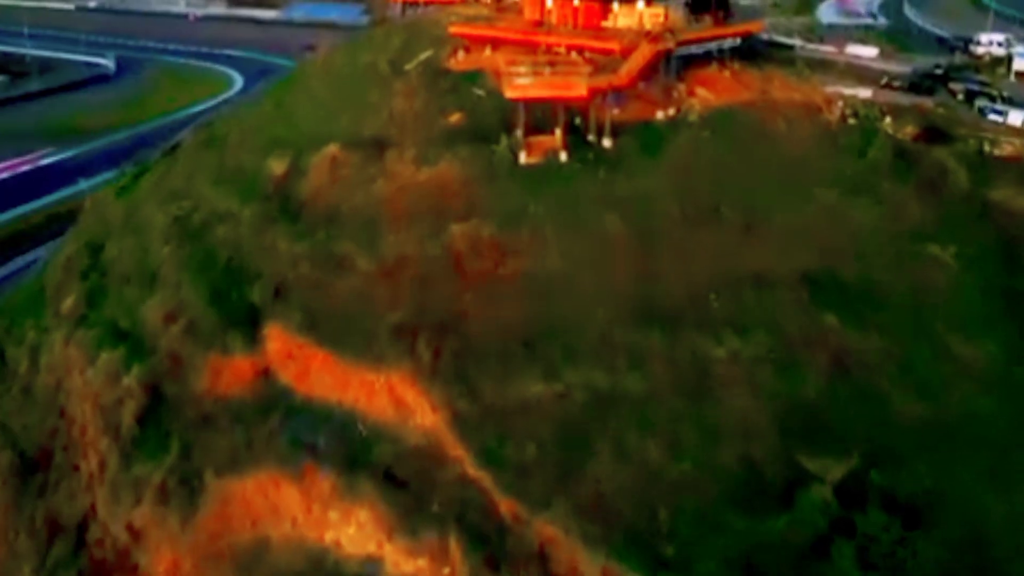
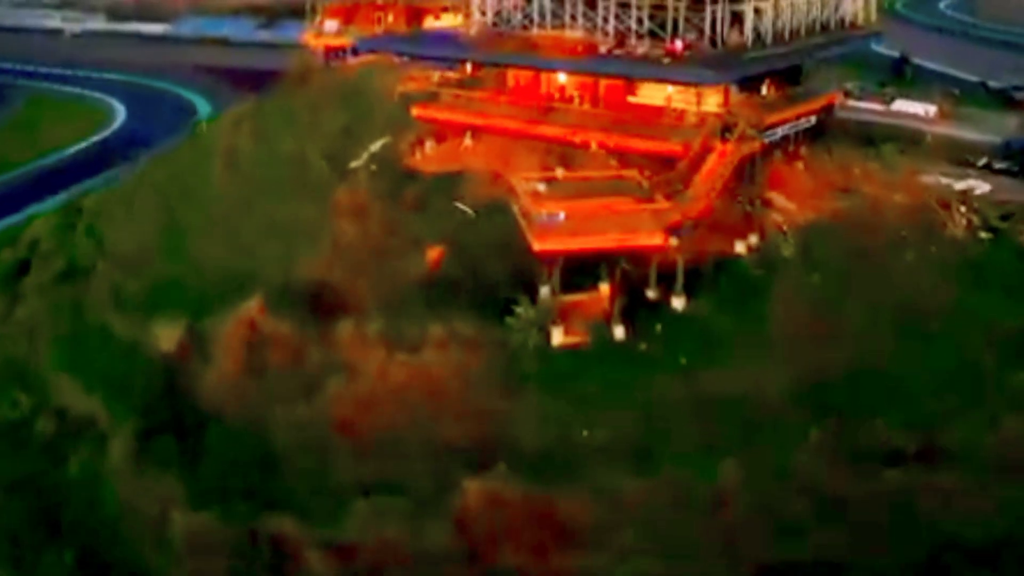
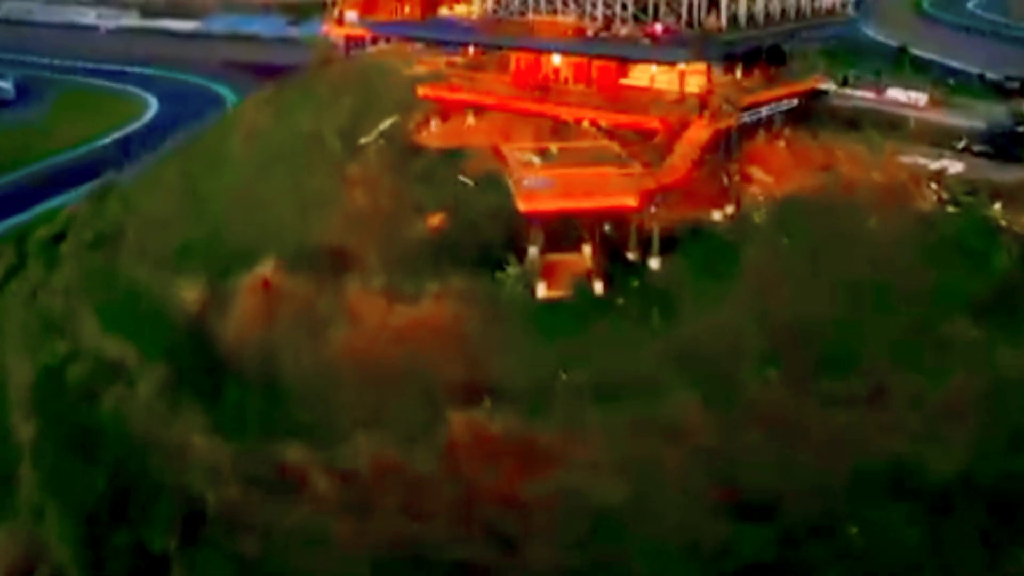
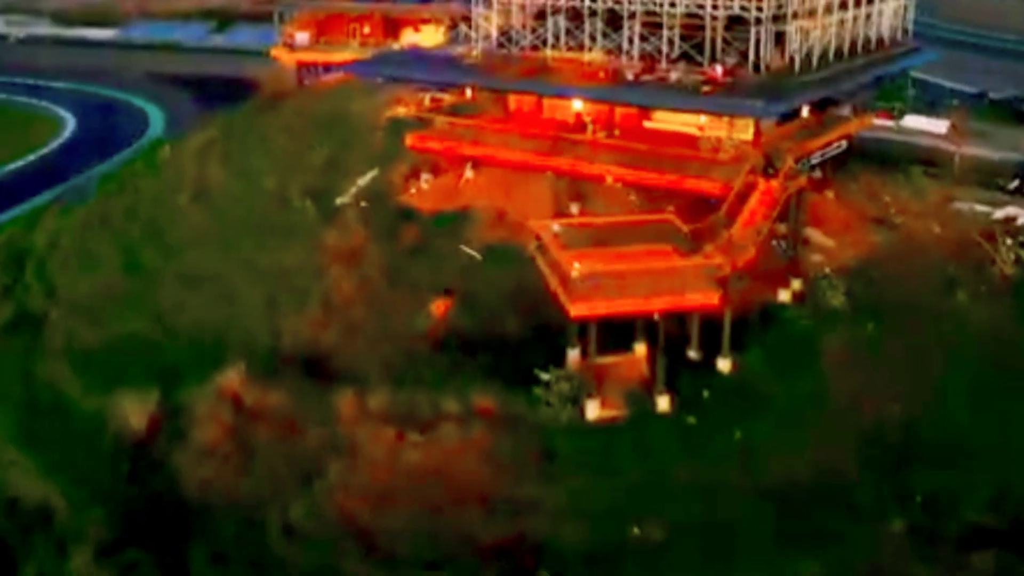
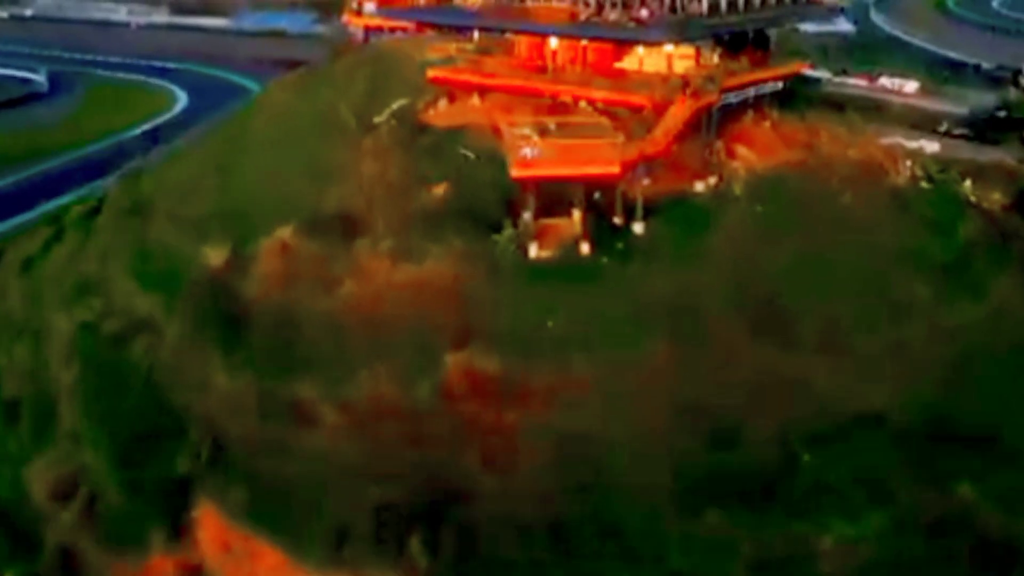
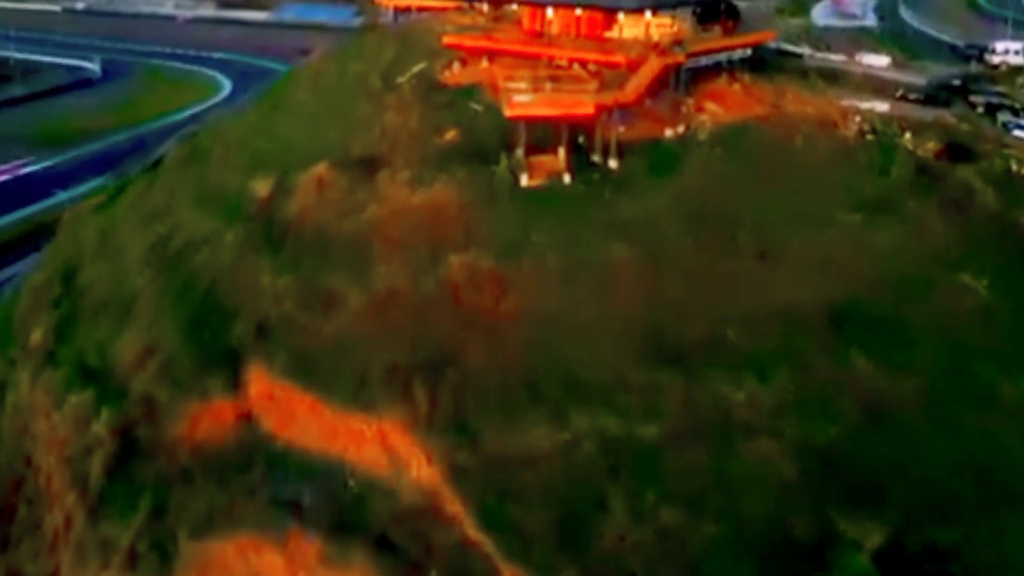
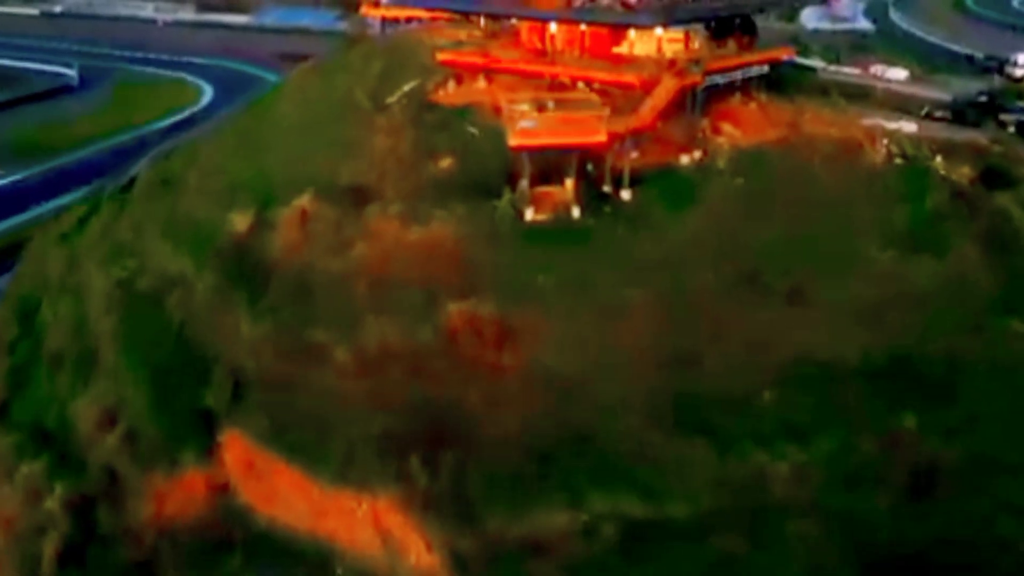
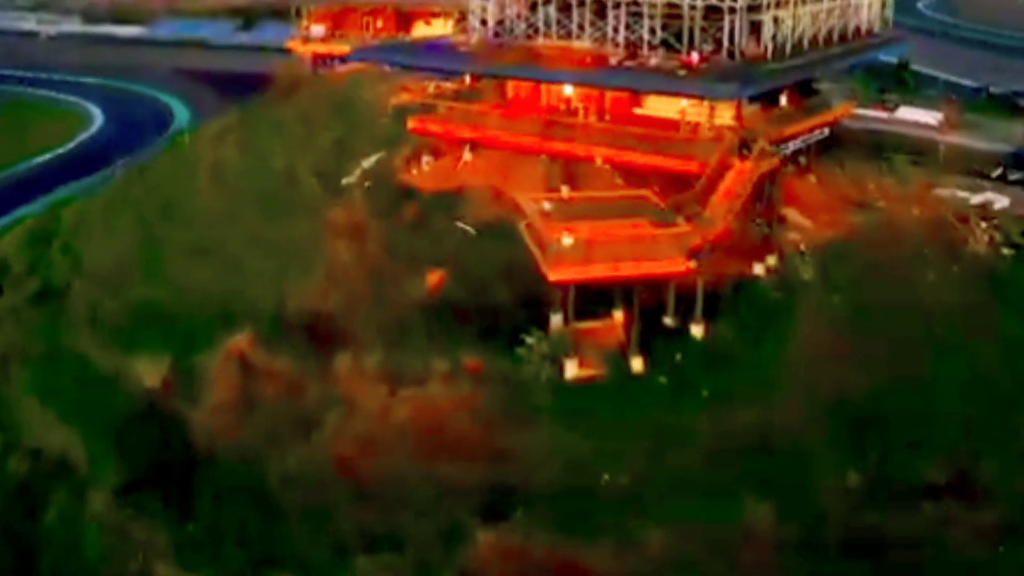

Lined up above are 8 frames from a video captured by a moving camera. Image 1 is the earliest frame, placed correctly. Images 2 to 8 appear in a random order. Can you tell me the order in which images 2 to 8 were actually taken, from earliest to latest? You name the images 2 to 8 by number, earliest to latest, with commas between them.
6, 7, 5, 3, 2, 8, 4
